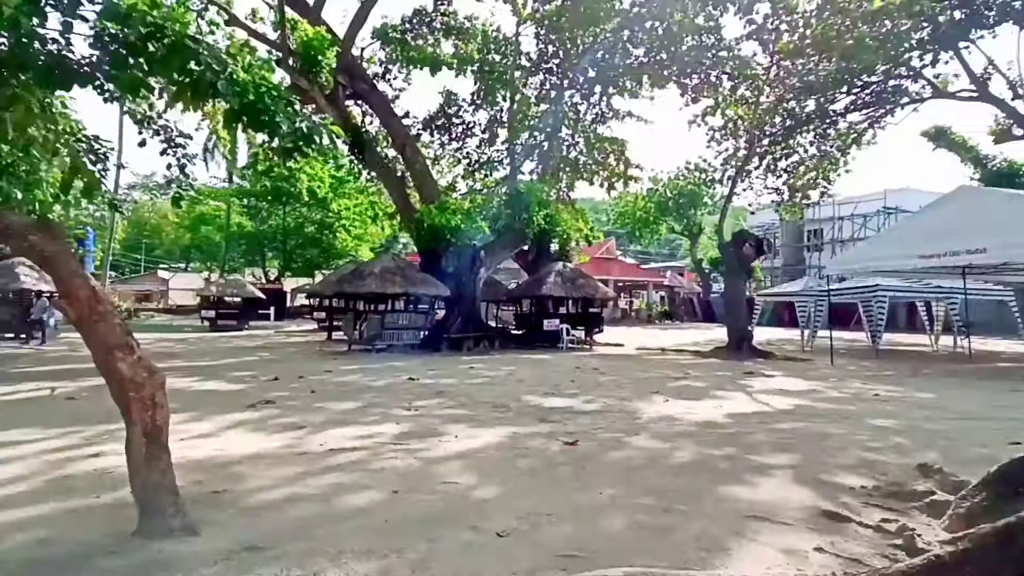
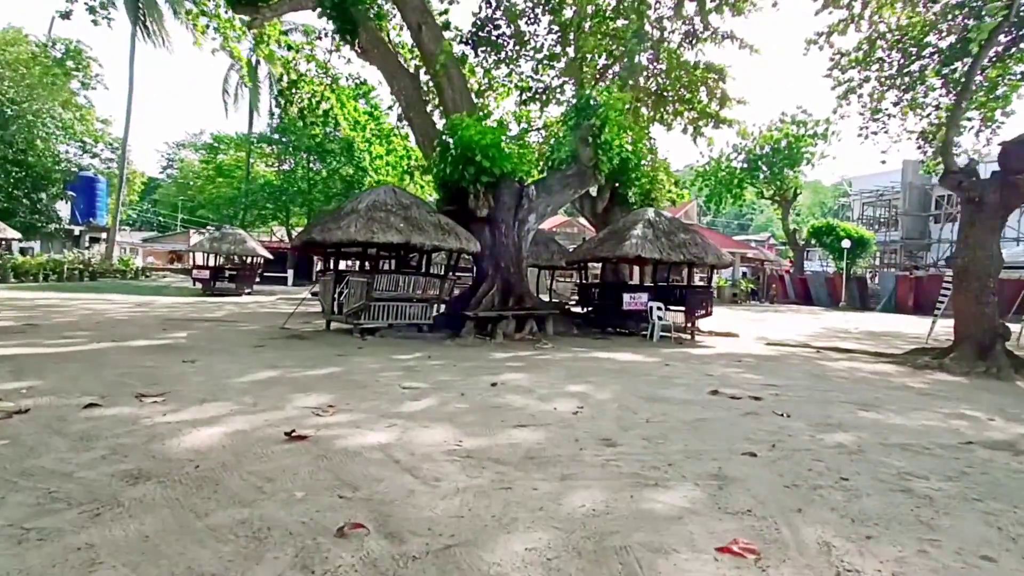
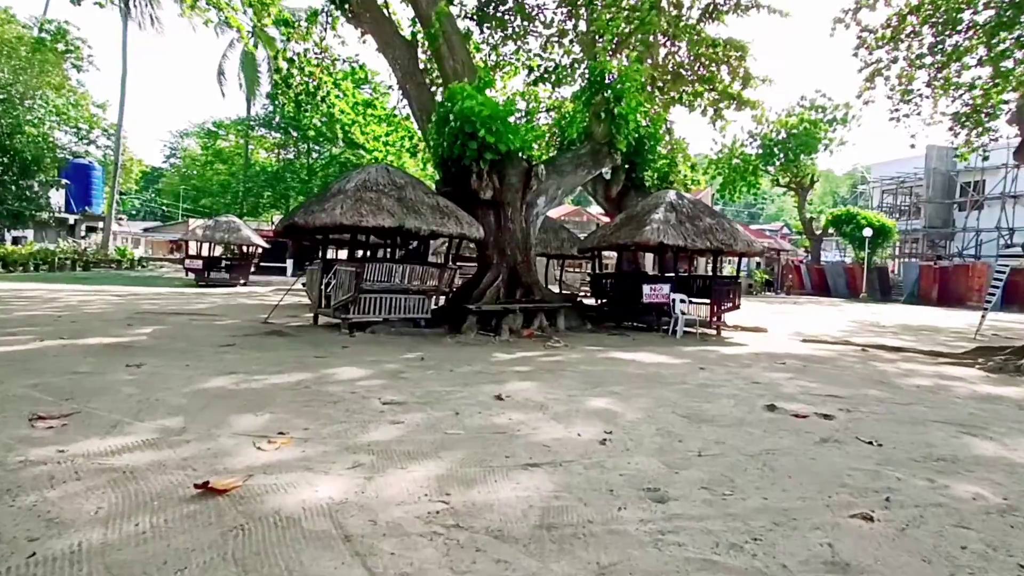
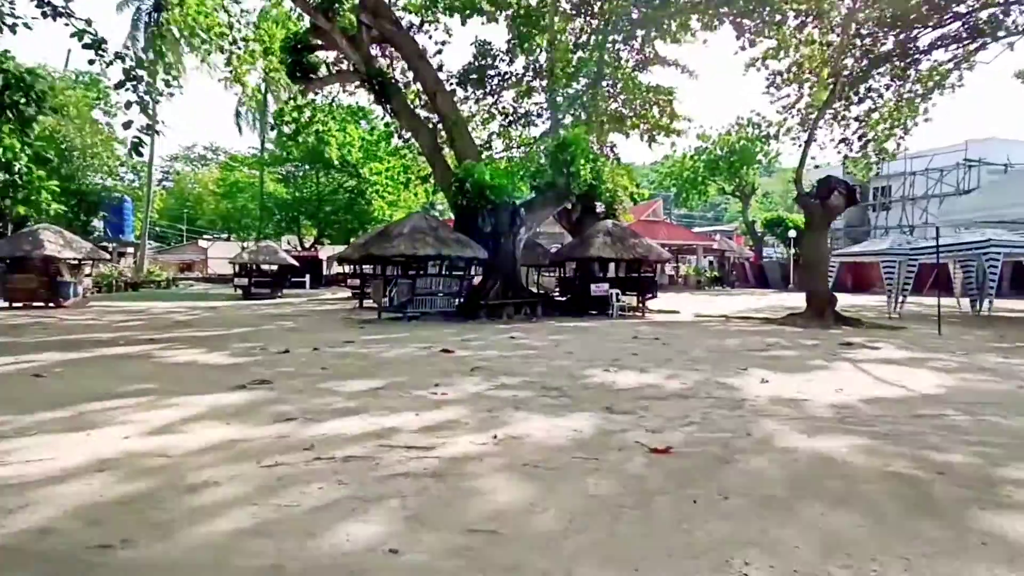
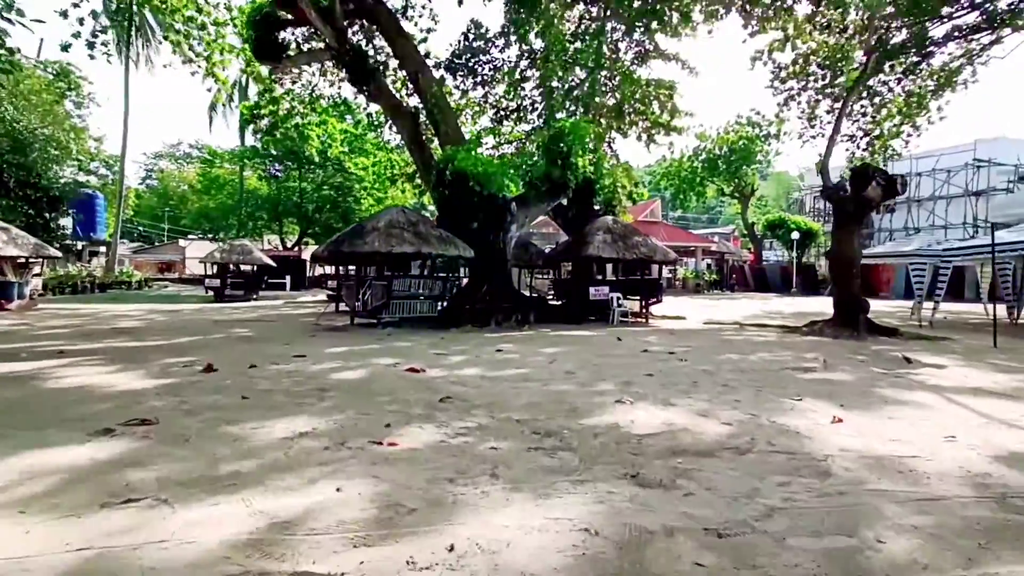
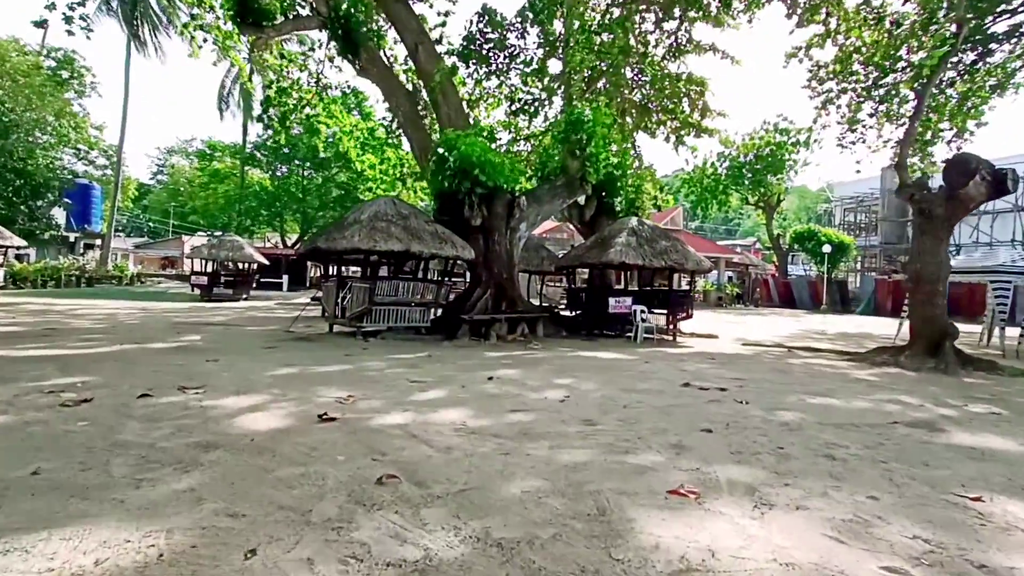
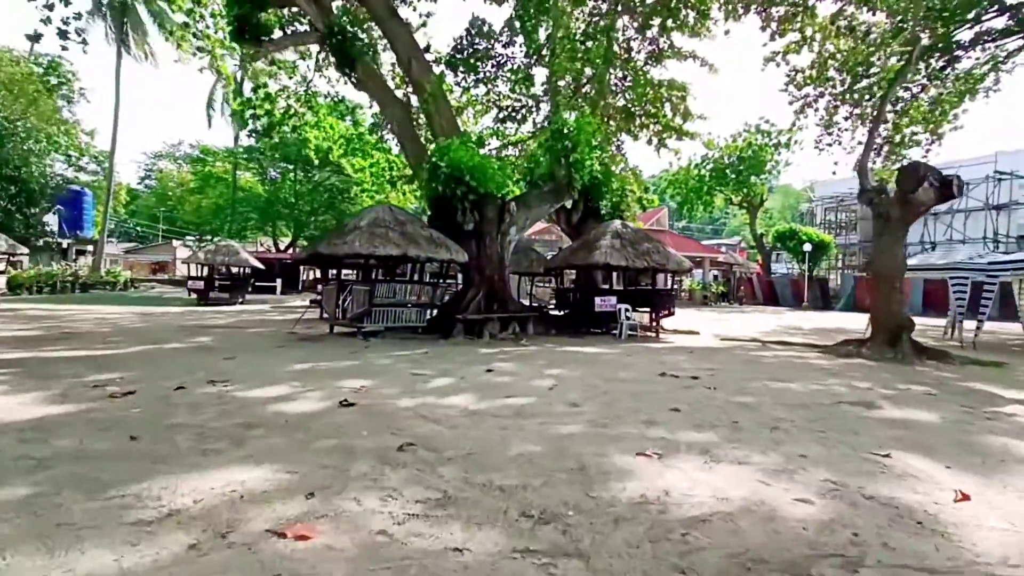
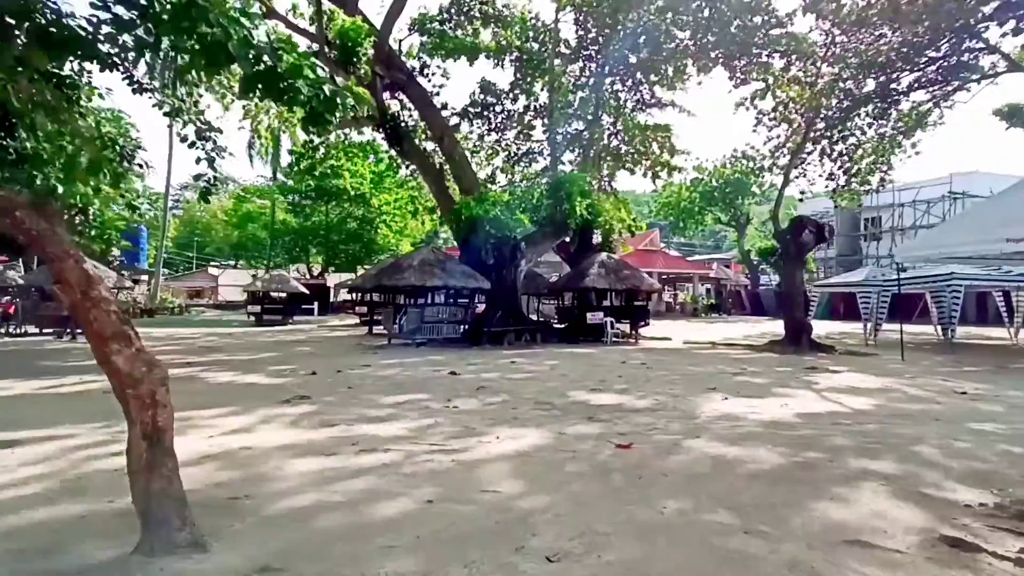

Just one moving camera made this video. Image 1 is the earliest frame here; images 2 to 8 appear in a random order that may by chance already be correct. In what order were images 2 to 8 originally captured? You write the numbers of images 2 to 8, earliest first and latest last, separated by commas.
8, 4, 5, 7, 6, 2, 3
